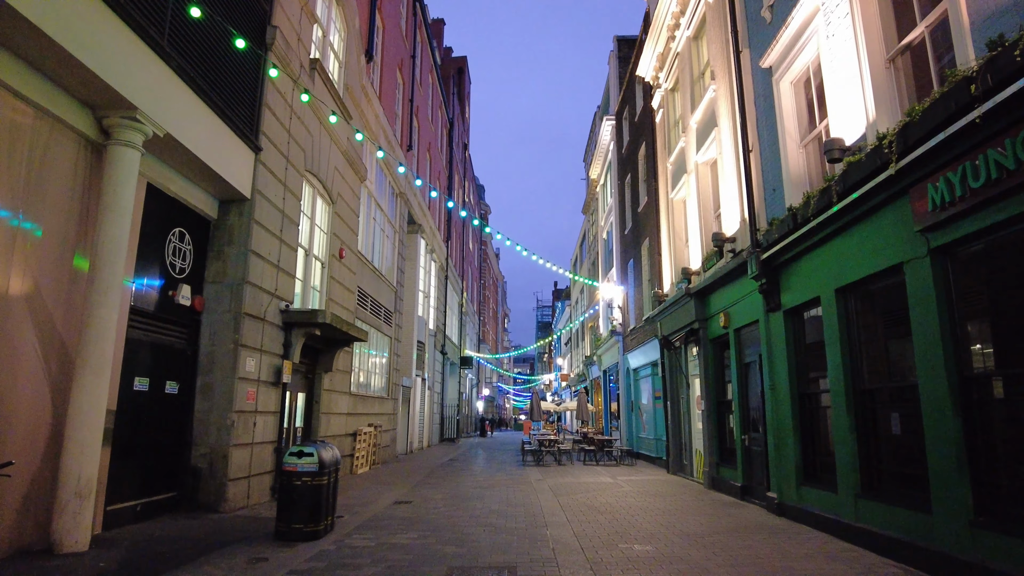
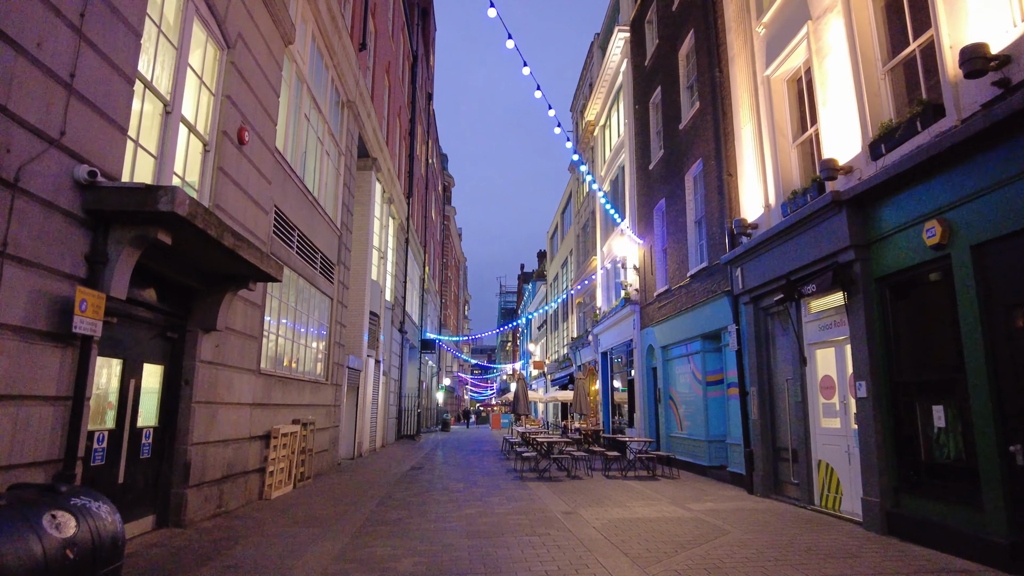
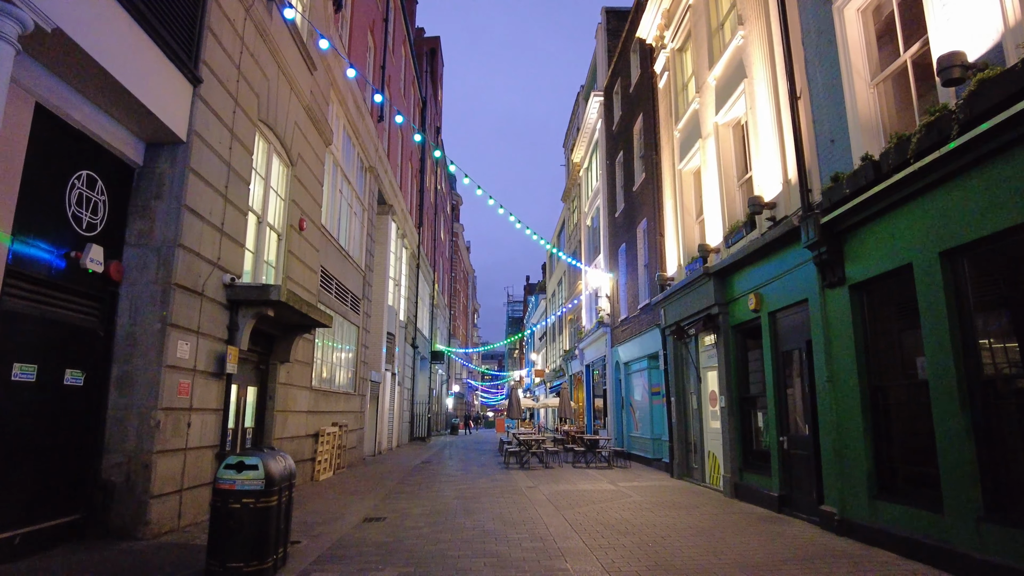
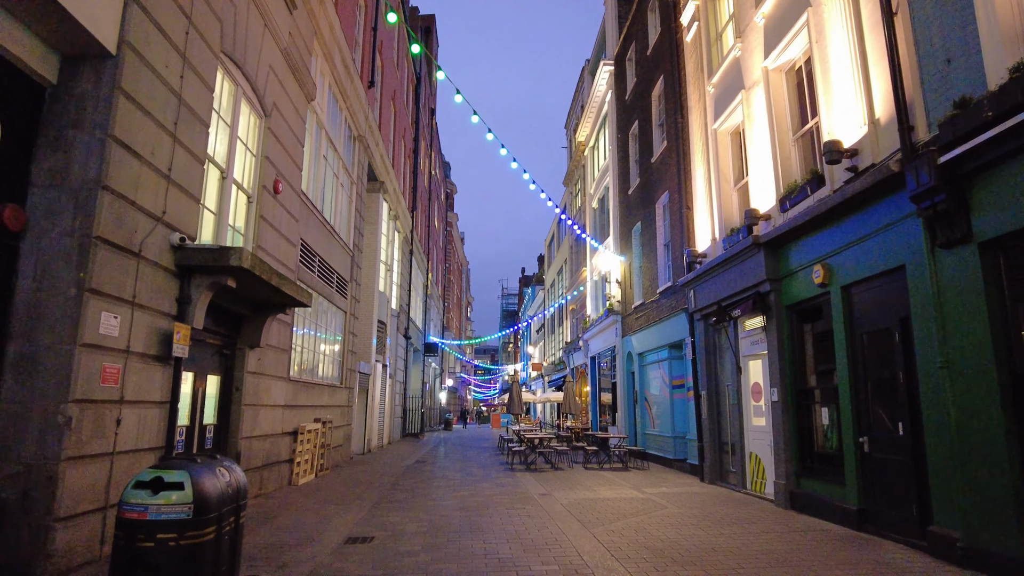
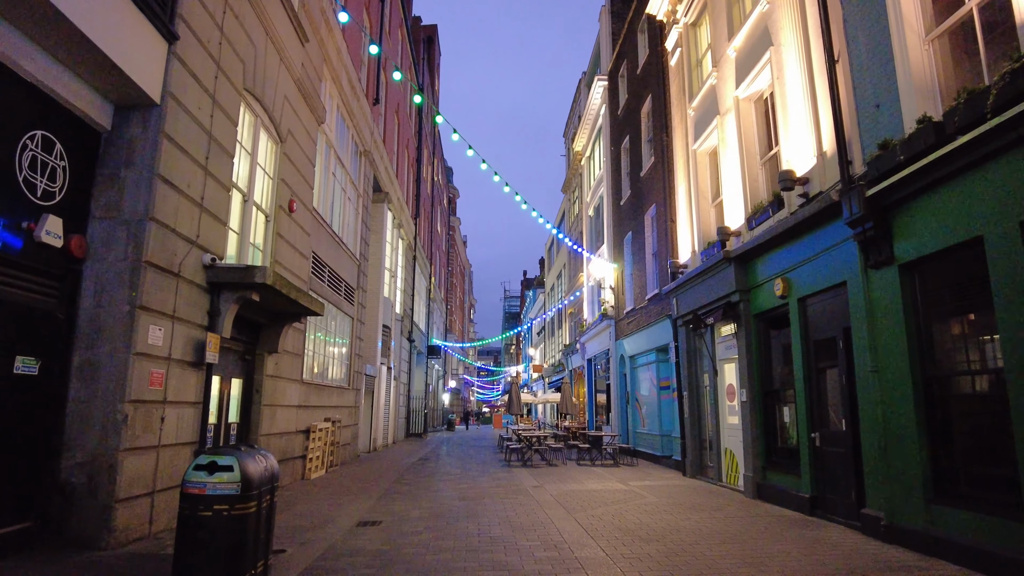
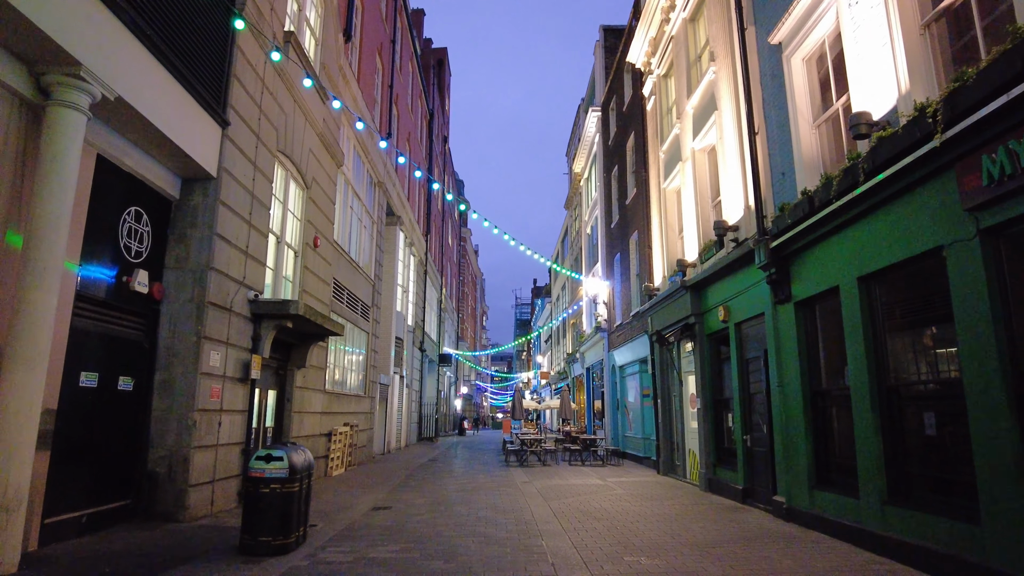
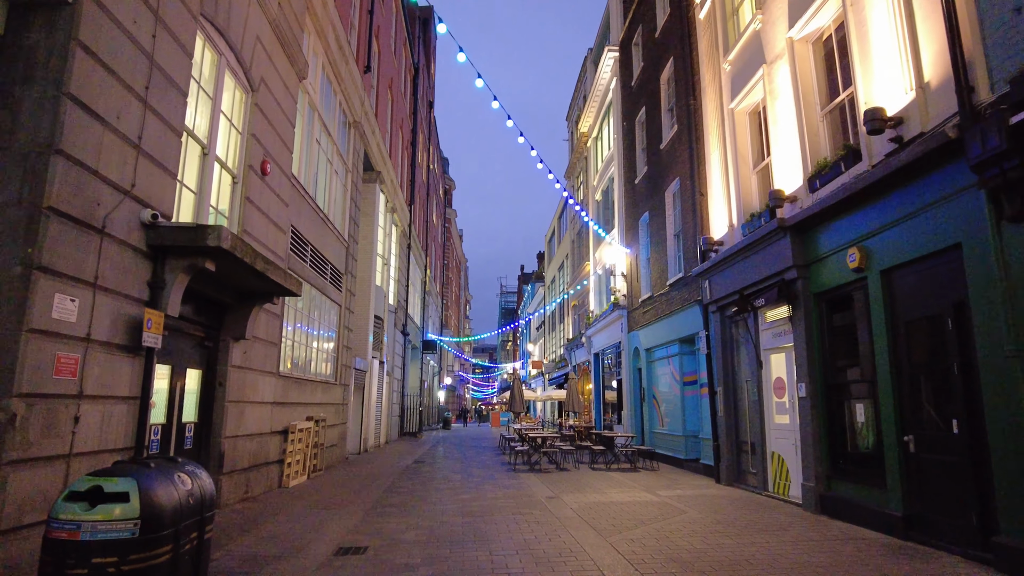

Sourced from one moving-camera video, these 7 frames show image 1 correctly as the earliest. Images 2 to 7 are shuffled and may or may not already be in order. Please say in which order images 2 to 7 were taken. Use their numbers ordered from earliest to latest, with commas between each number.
6, 3, 5, 4, 7, 2
